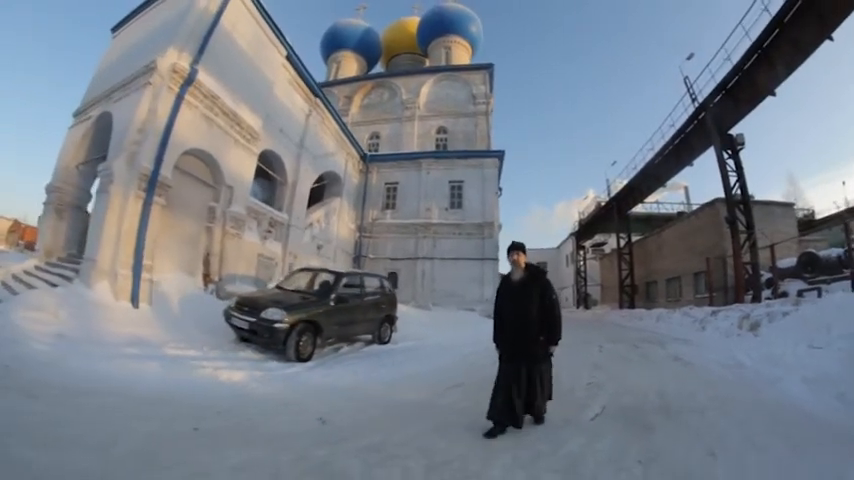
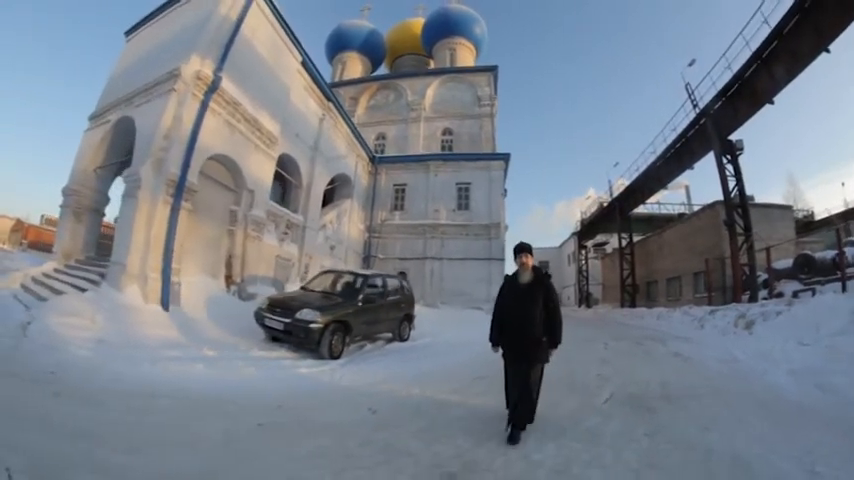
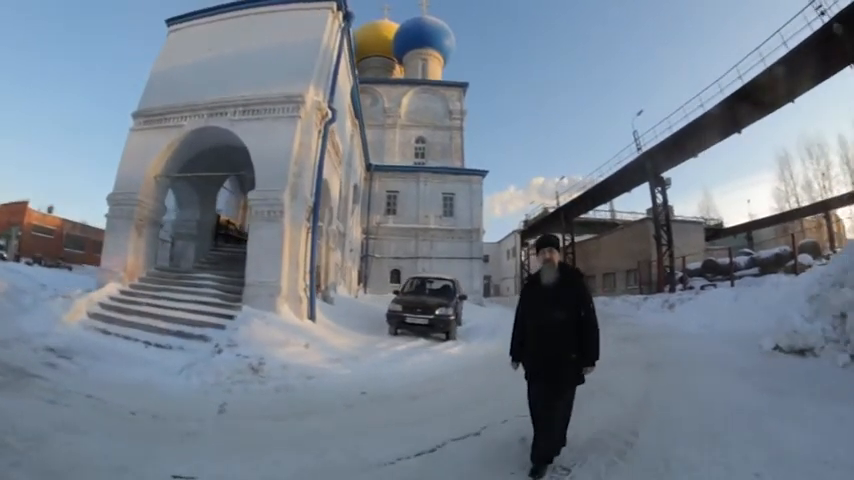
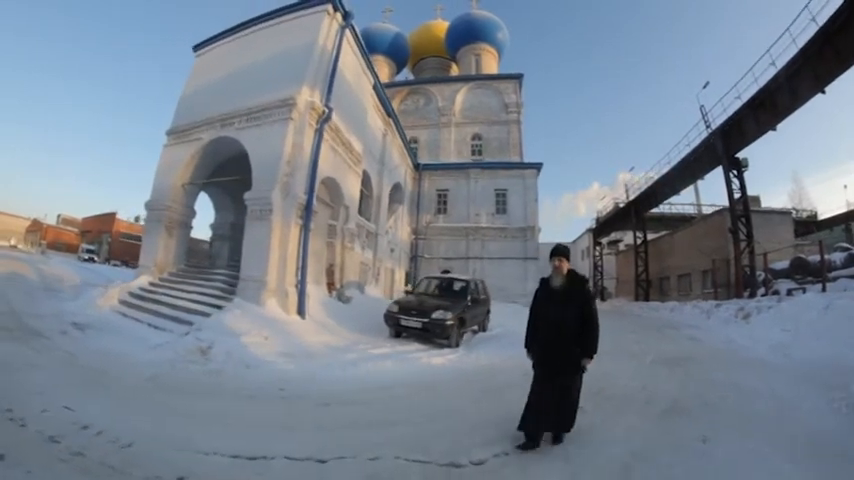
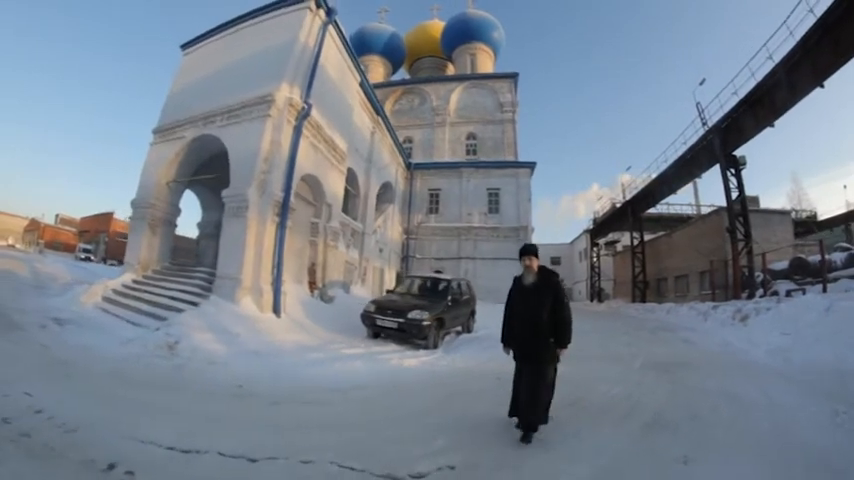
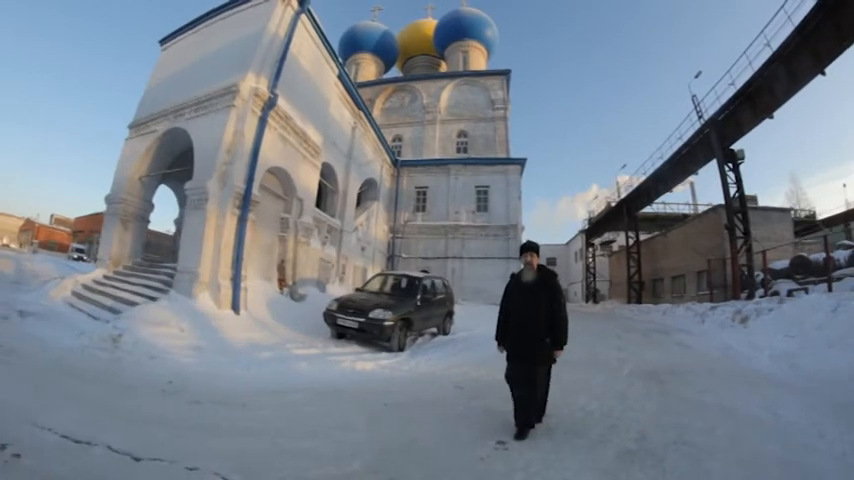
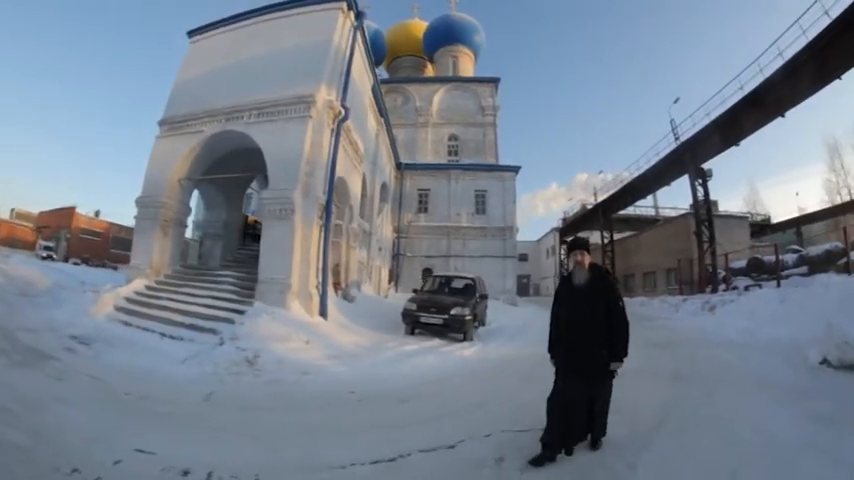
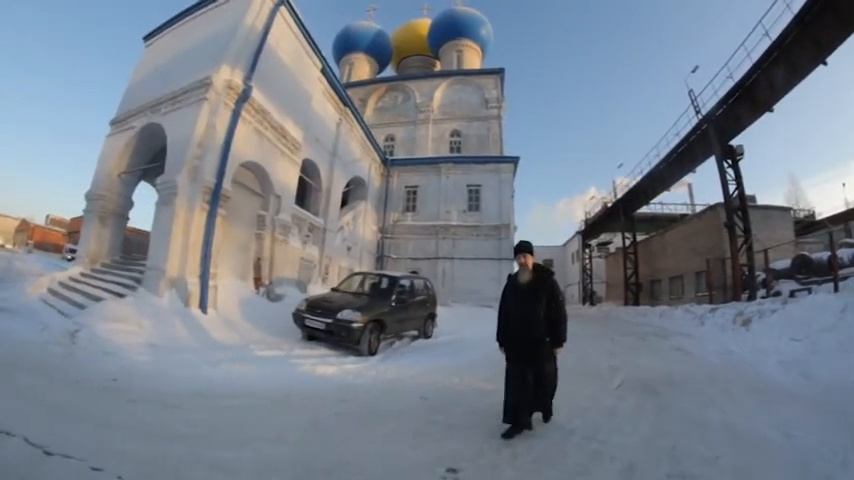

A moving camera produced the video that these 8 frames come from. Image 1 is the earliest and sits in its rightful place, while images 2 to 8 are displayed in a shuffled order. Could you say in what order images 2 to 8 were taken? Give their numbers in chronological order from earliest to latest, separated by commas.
2, 8, 6, 5, 4, 7, 3
